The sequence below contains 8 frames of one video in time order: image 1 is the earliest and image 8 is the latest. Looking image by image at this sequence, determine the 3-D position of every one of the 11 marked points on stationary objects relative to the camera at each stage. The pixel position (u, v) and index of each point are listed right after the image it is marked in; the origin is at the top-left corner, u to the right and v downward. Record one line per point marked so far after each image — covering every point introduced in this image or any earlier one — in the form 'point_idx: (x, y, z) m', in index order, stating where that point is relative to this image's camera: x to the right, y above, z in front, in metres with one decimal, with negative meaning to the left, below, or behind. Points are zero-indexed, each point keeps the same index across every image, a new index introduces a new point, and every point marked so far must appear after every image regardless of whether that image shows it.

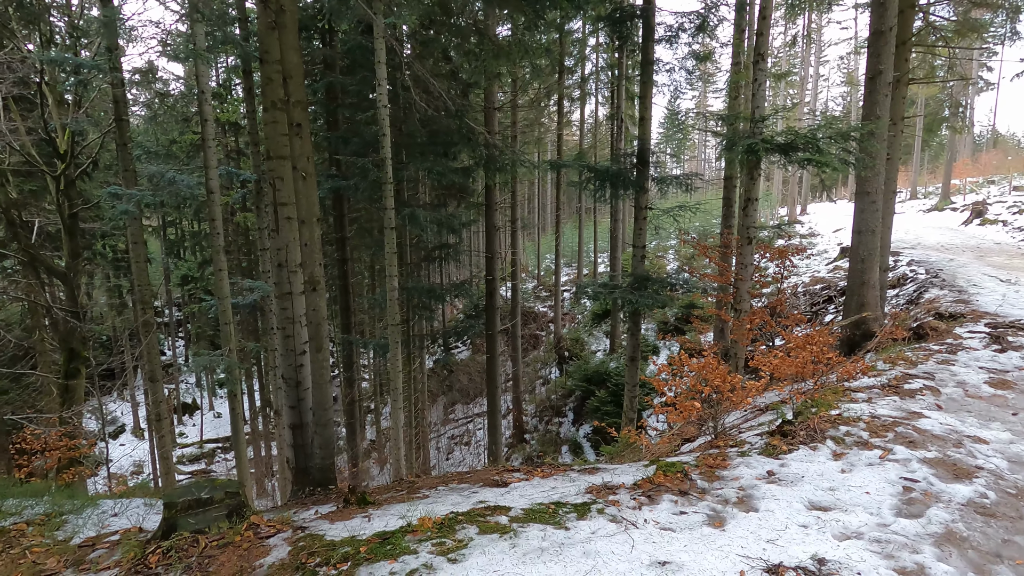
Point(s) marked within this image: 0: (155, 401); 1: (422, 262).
0: (-6.2, -1.9, +9.4) m
1: (-1.9, +0.5, +11.1) m
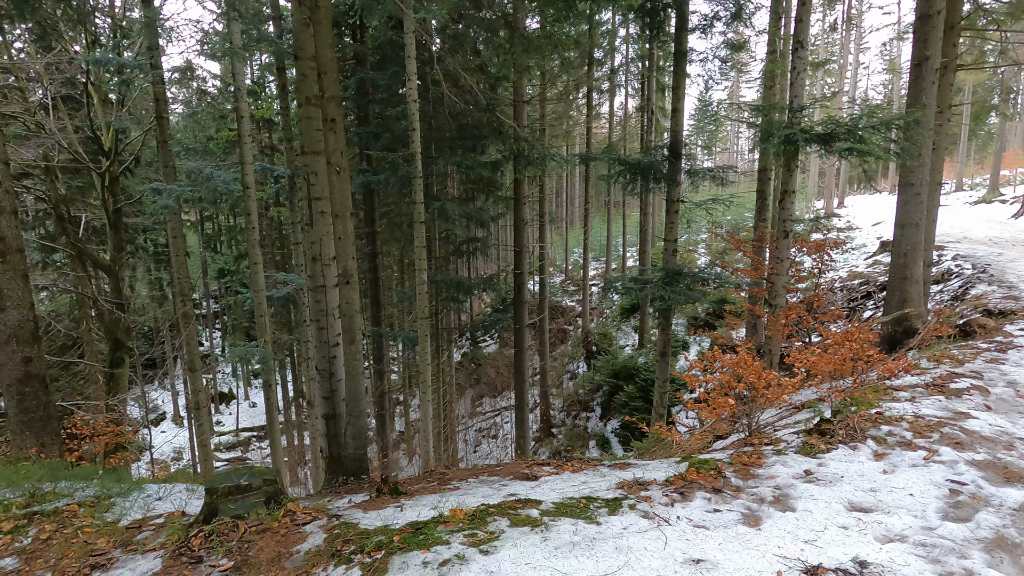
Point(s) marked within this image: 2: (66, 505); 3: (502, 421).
0: (-5.7, -1.8, +9.7) m
1: (-1.3, +0.7, +11.2) m
2: (-2.6, -1.3, +3.1) m
3: (-0.4, -3.6, +14.8) m
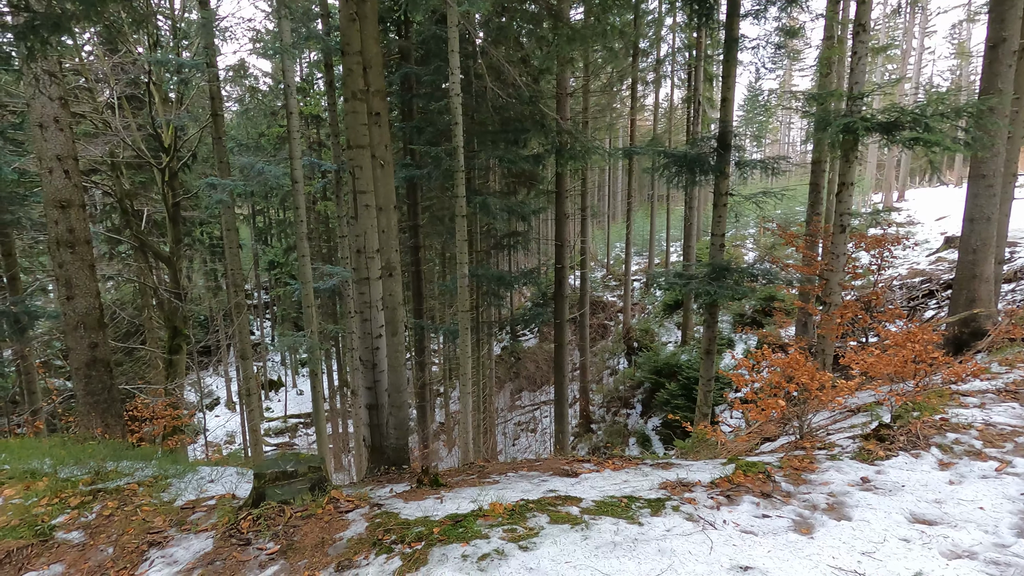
0: (-4.9, -1.6, +10.1) m
1: (-0.5, +0.8, +11.2) m
2: (-2.4, -1.2, +3.3) m
3: (+0.7, -3.4, +14.8) m
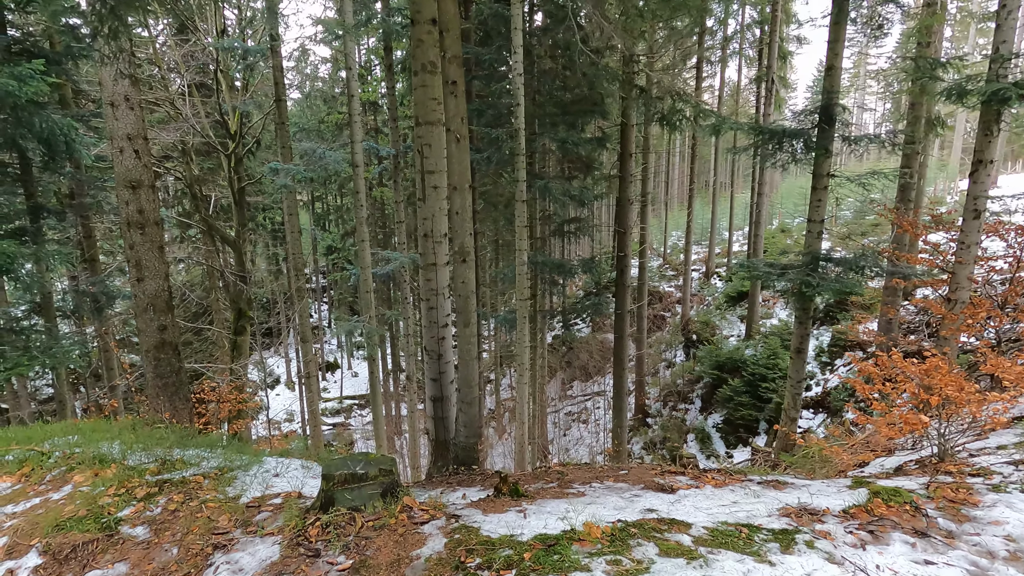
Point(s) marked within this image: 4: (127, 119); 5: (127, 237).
0: (-3.8, -1.3, +10.2) m
1: (+0.8, +1.1, +10.8) m
2: (-1.9, -1.1, +3.2) m
3: (+2.2, -3.1, +14.4) m
4: (-3.1, +1.4, +4.4) m
5: (-3.2, +0.4, +4.5) m
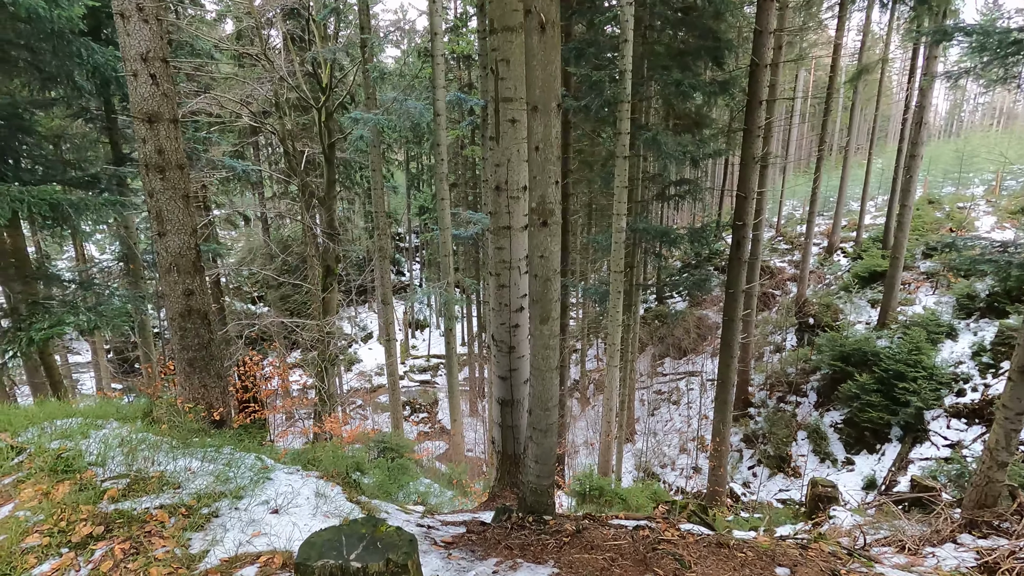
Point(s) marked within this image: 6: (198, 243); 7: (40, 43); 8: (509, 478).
0: (-2.3, -0.6, +9.5) m
1: (+2.5, +1.5, +9.2) m
2: (-1.5, -0.9, +2.3) m
3: (+4.3, -2.5, +12.9) m
4: (-2.4, +1.7, +3.5) m
5: (-2.6, +0.7, +3.7) m
6: (-2.3, +0.3, +4.0) m
7: (-5.0, +2.6, +5.5) m
8: (0.0, -1.3, +3.5) m
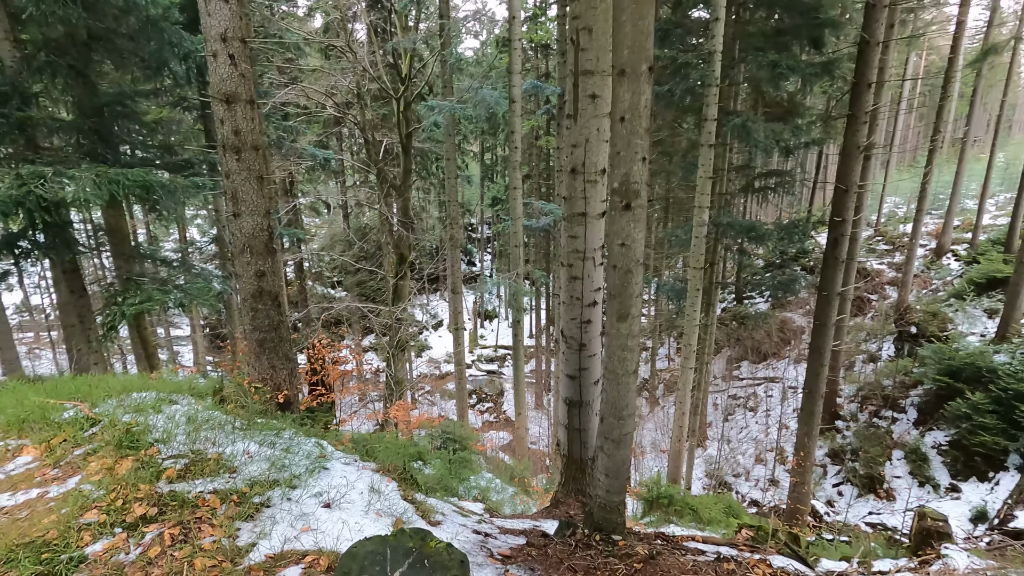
0: (-1.0, -0.4, +9.5) m
1: (+3.7, +1.6, +8.6) m
2: (-1.3, -0.9, +2.3) m
3: (+5.8, -2.5, +12.0) m
4: (-1.9, +1.8, +3.5) m
5: (-2.0, +0.9, +3.8) m
6: (-1.8, +0.5, +4.0) m
7: (-4.1, +2.8, +5.9) m
8: (+0.3, -1.2, +3.2) m
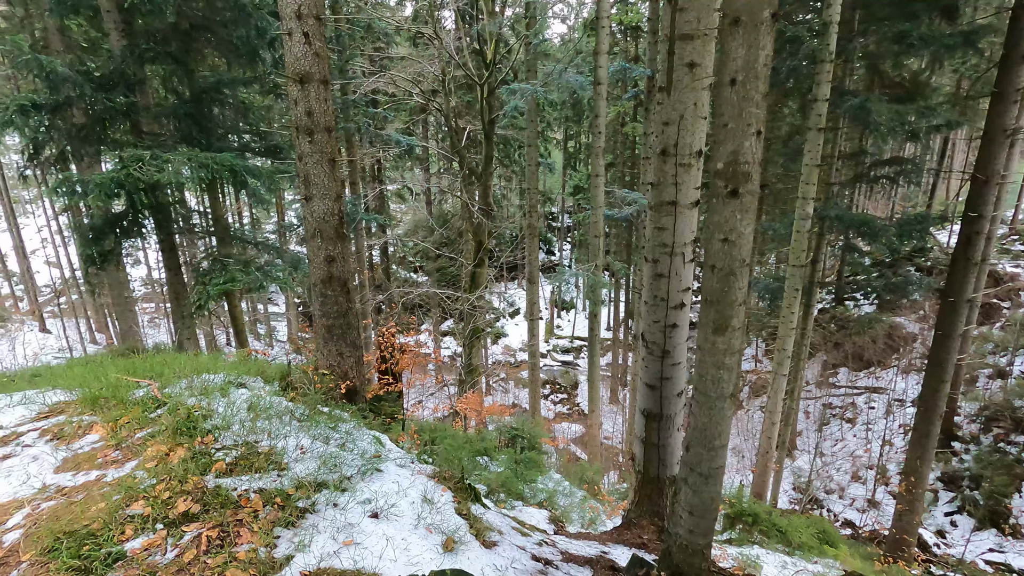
0: (+0.3, -0.3, +9.3) m
1: (+4.9, +1.5, +7.6) m
2: (-1.0, -0.8, +2.1) m
3: (+7.3, -2.5, +10.8) m
4: (-1.4, +1.9, +3.4) m
5: (-1.5, +1.0, +3.7) m
6: (-1.2, +0.6, +3.9) m
7: (-3.2, +3.0, +6.0) m
8: (+0.7, -1.2, +2.8) m
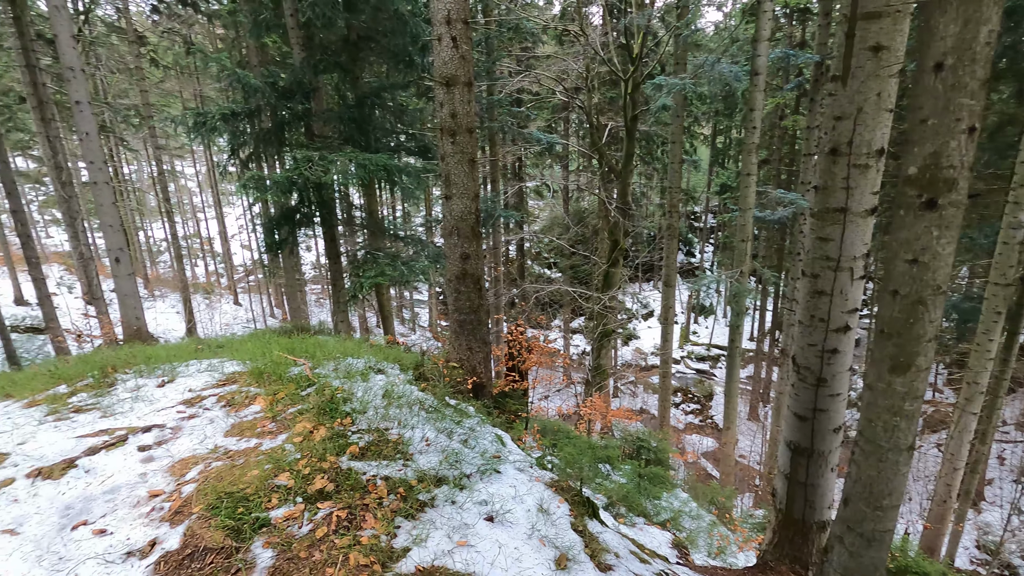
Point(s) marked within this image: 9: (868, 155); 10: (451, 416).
0: (+2.5, -0.3, +8.8) m
1: (+6.6, +1.2, +6.1) m
2: (-0.5, -0.8, +2.2) m
3: (+9.5, -3.0, +8.6) m
4: (-0.4, +1.9, +3.6) m
5: (-0.5, +1.0, +3.9) m
6: (-0.3, +0.6, +4.0) m
7: (-1.5, +3.2, +6.5) m
8: (+1.3, -1.3, +2.5) m
9: (+1.4, +0.5, +2.1) m
10: (-0.3, -0.7, +3.0) m
